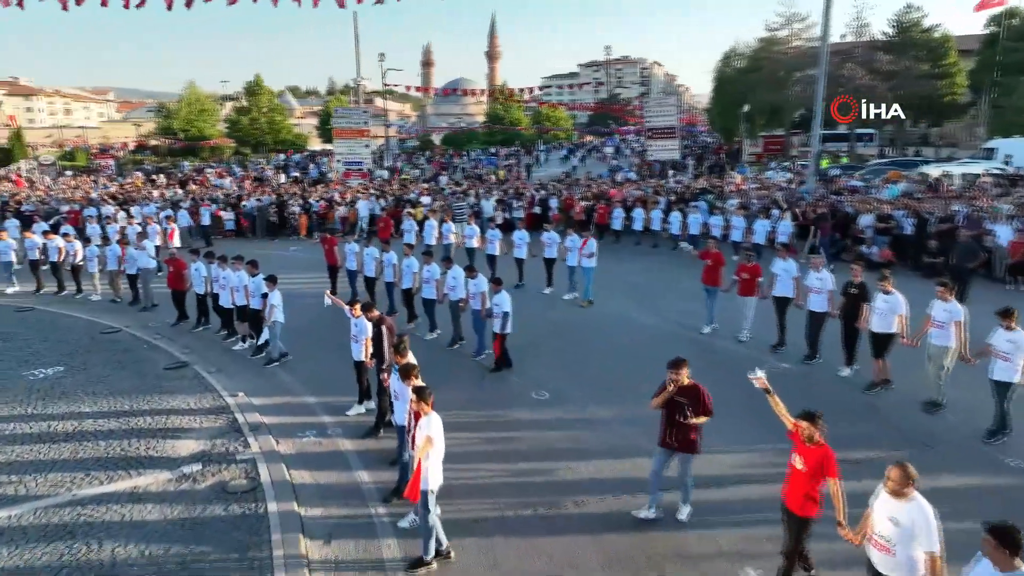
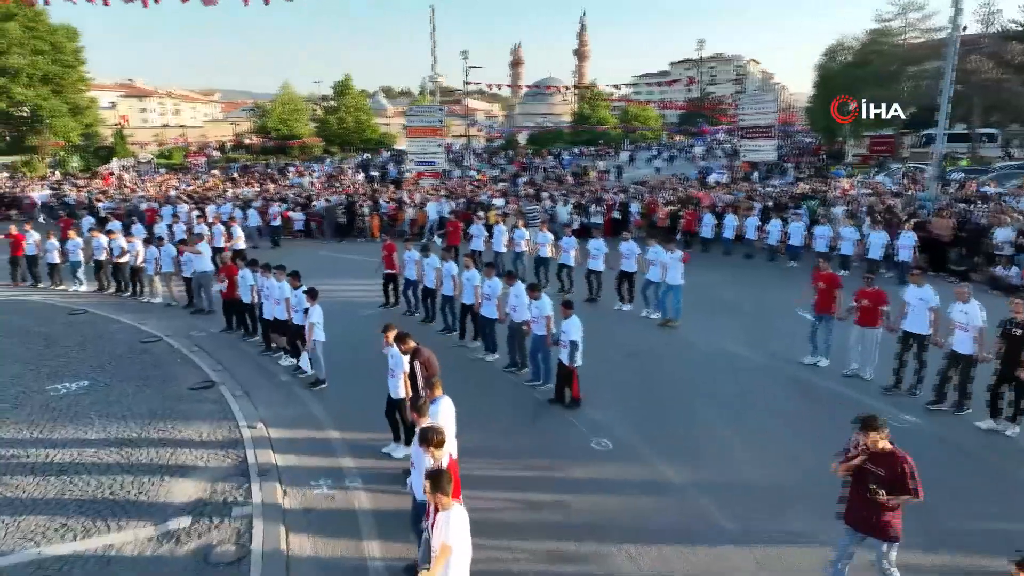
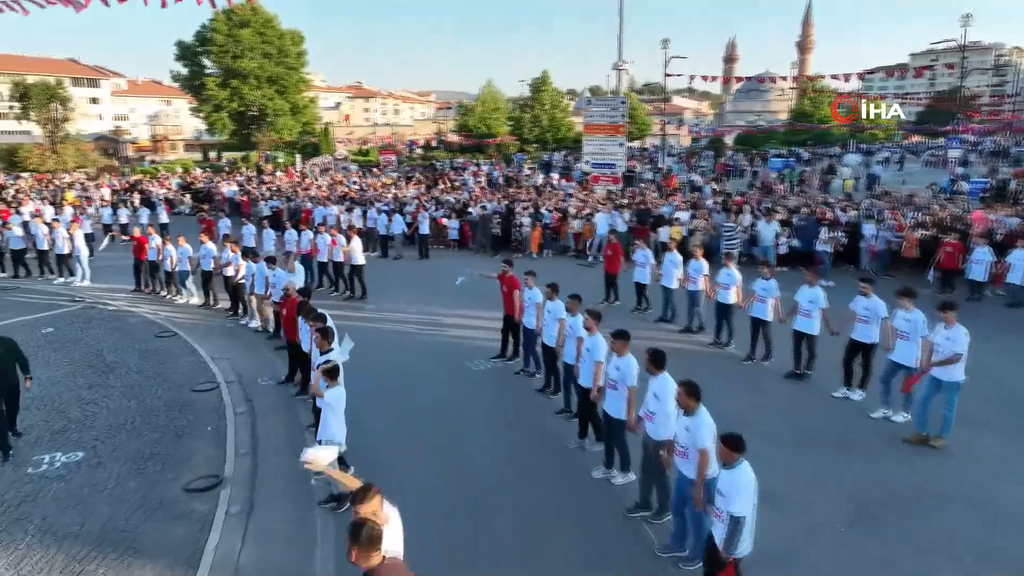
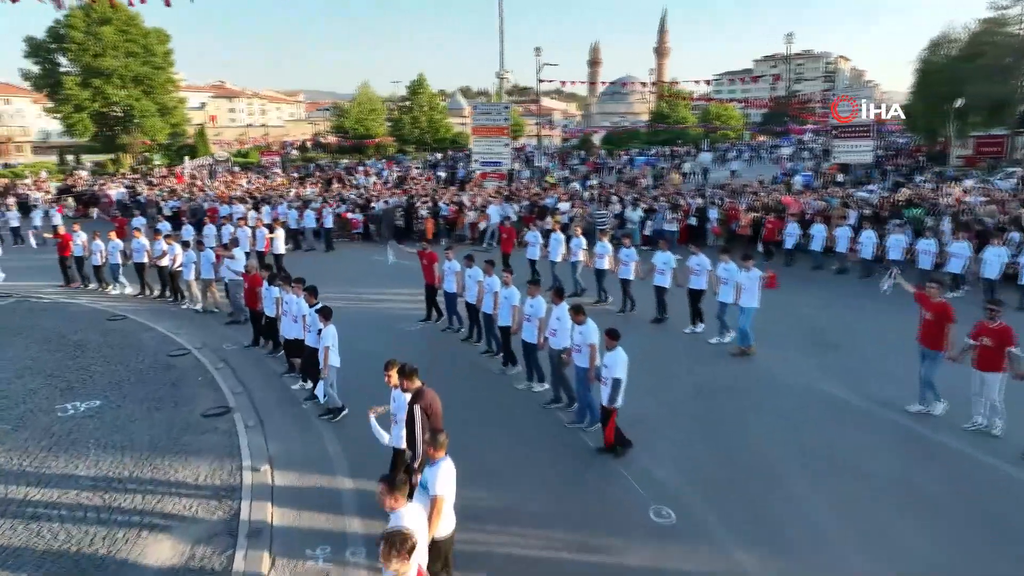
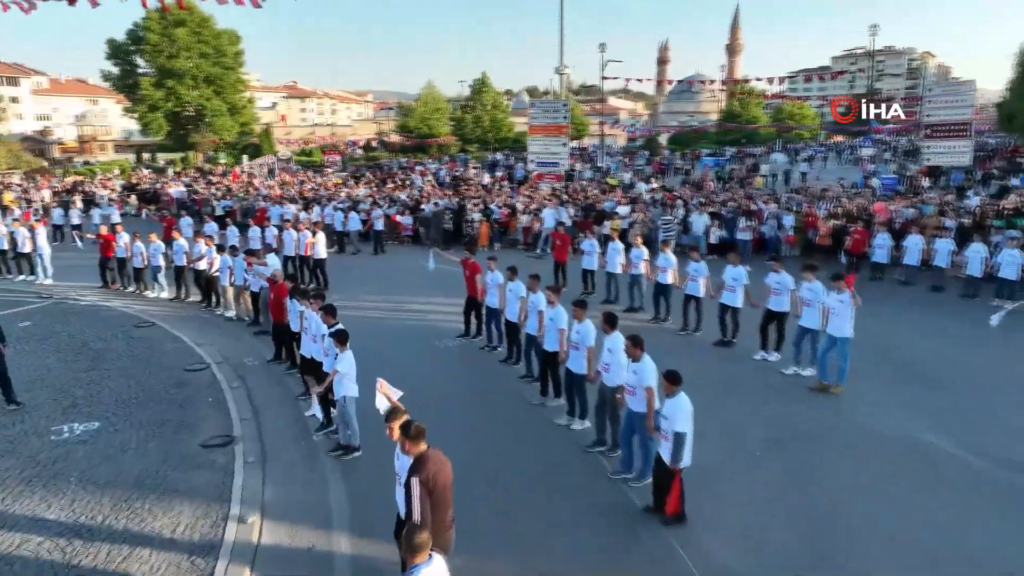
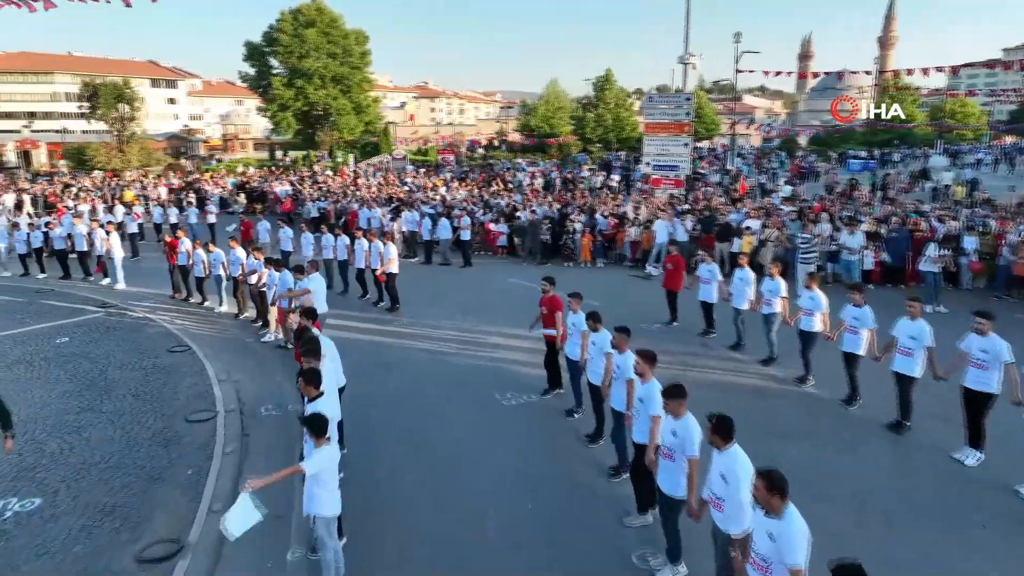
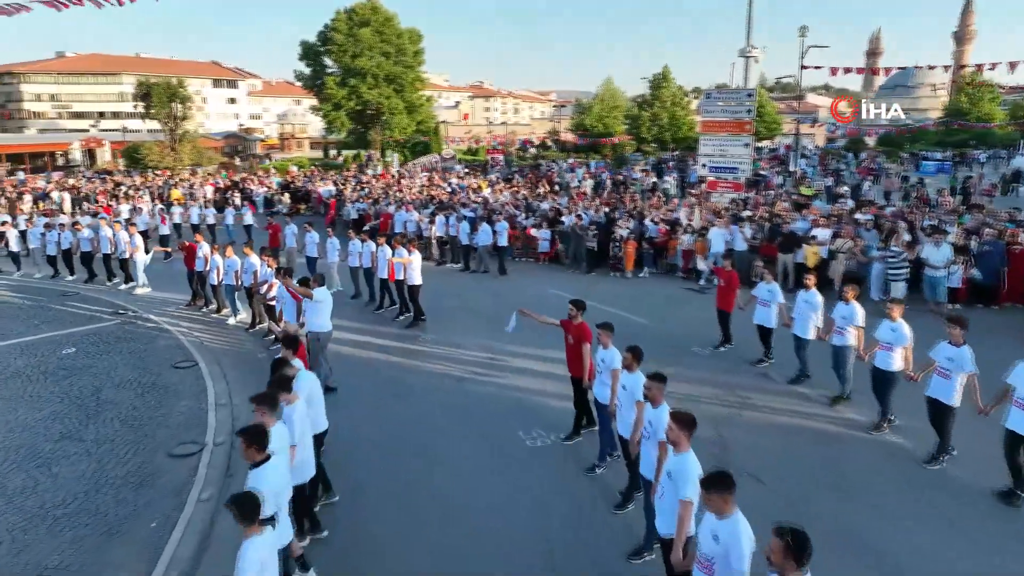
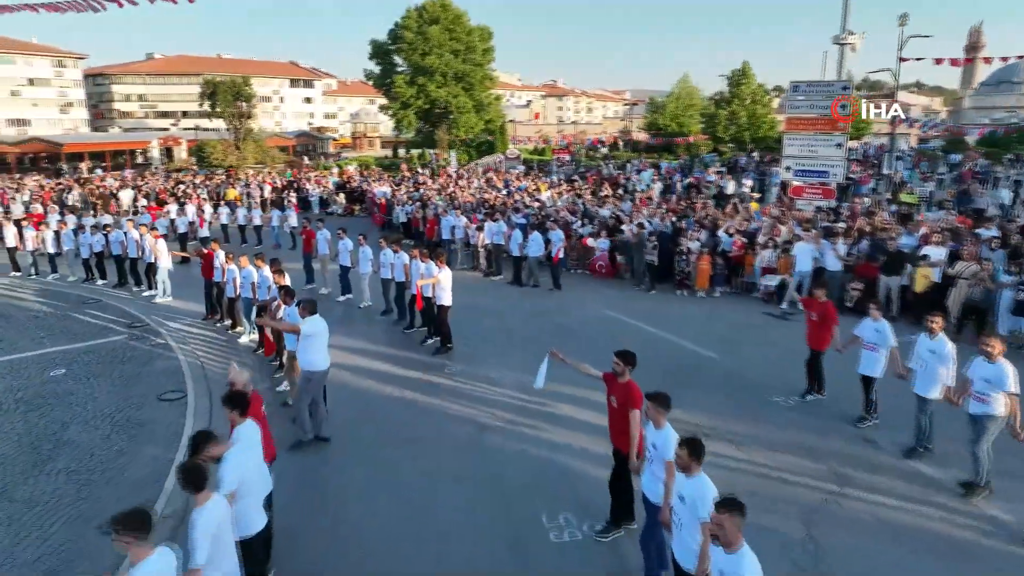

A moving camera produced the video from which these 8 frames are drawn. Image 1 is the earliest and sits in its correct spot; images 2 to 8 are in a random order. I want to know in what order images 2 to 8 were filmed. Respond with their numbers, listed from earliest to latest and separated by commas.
2, 4, 5, 3, 6, 7, 8
